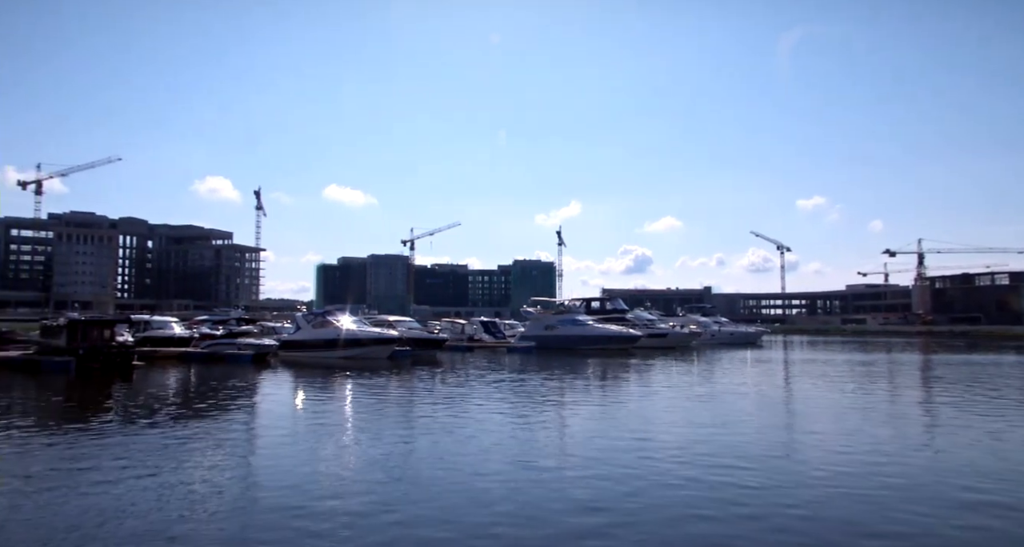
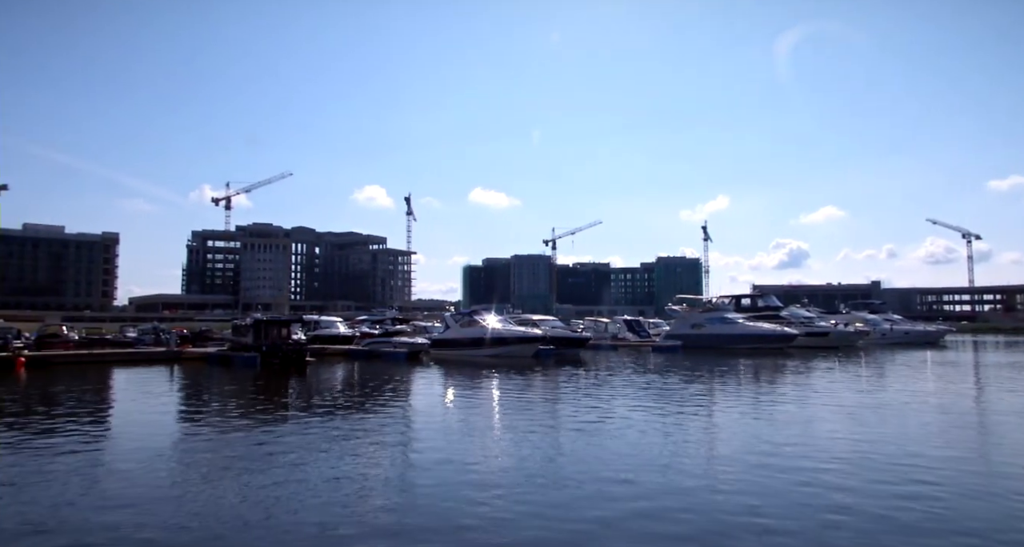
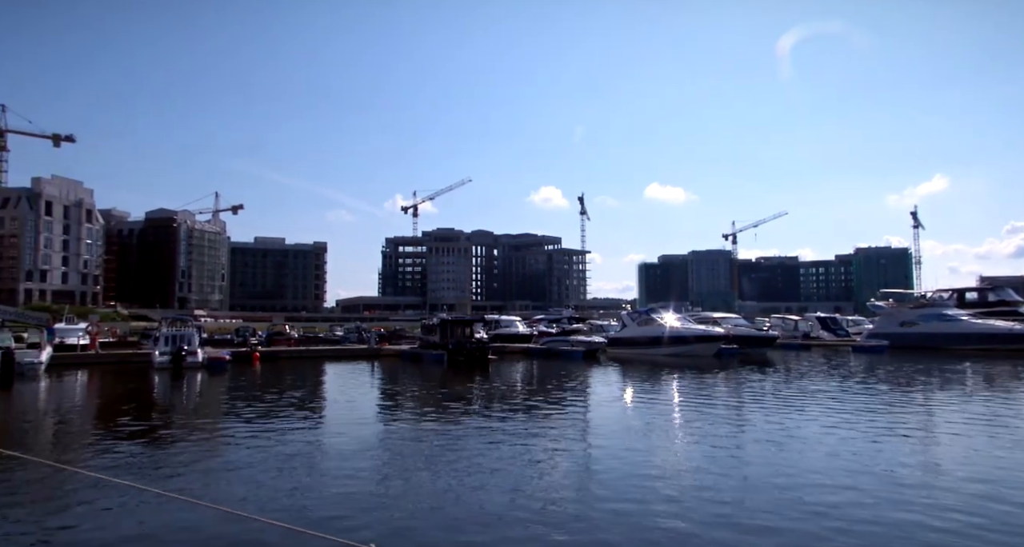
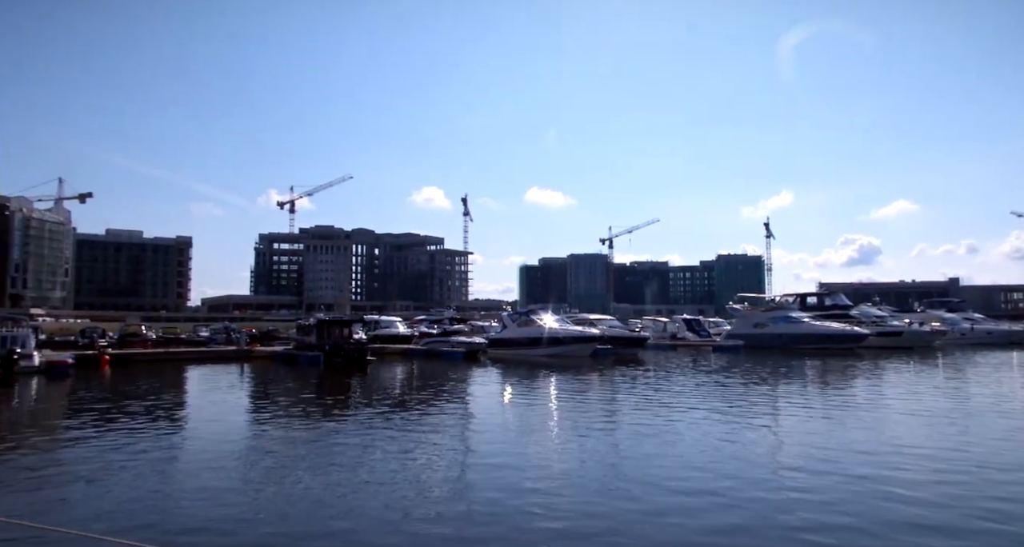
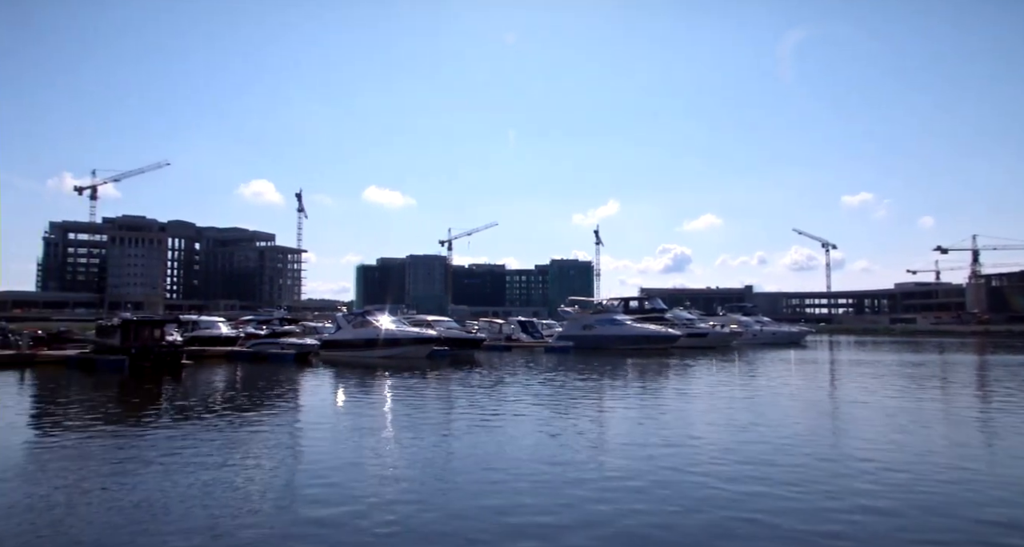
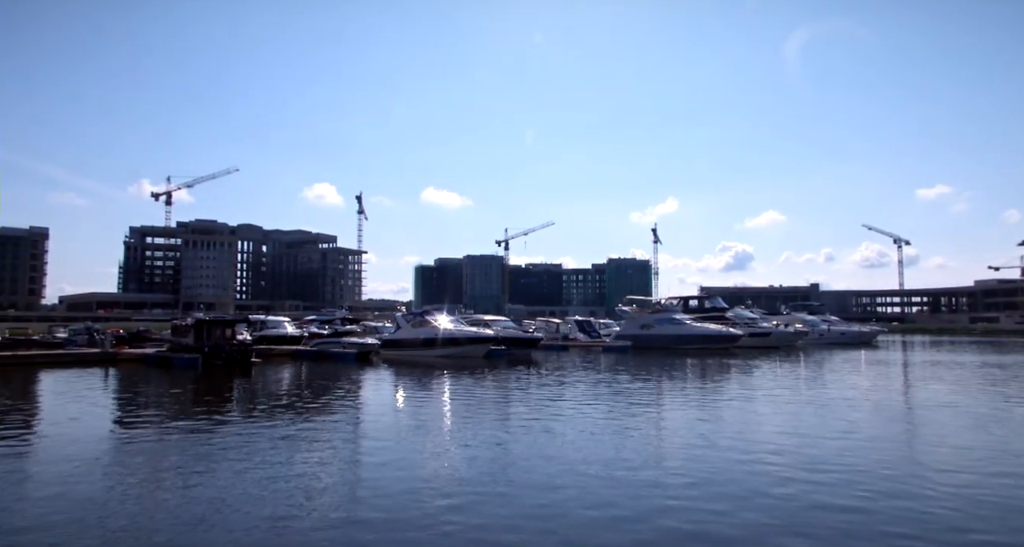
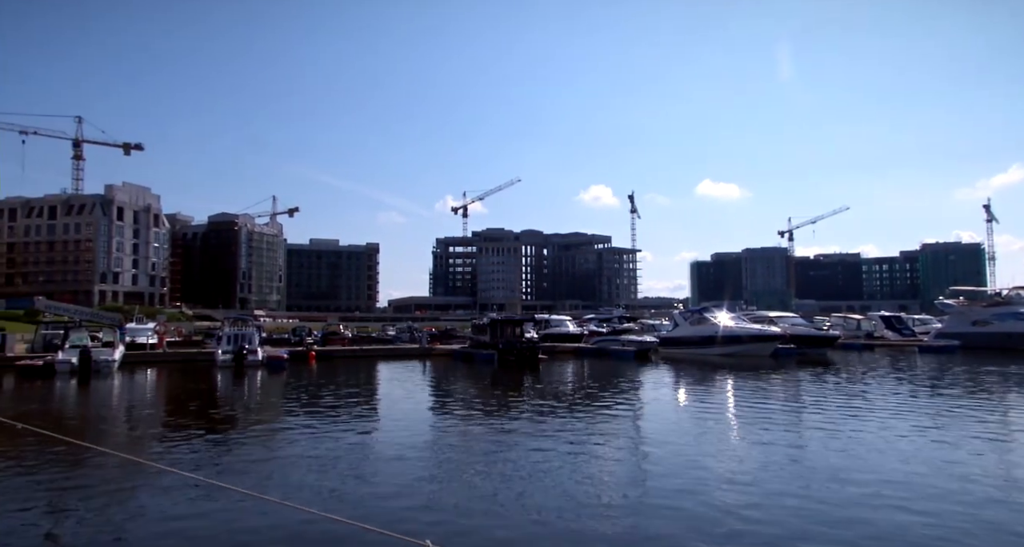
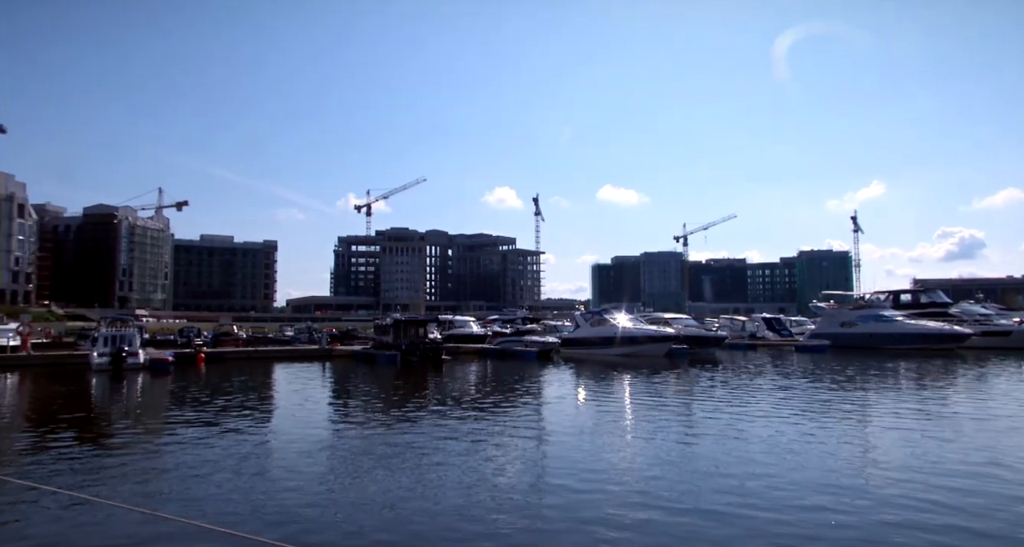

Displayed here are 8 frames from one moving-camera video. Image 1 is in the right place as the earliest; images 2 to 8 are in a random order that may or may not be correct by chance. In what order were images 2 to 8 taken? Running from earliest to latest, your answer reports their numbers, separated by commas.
5, 6, 2, 4, 8, 3, 7
